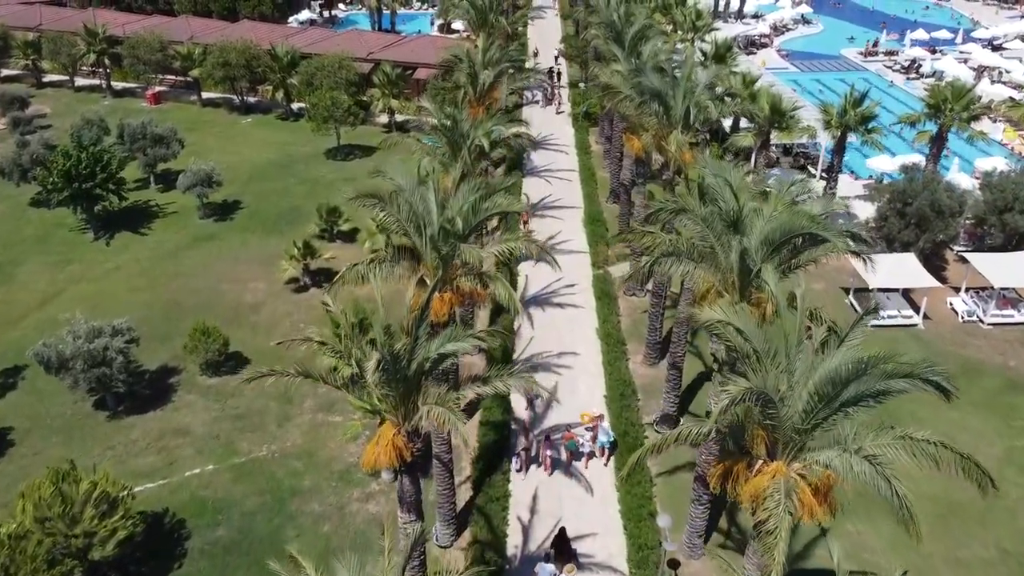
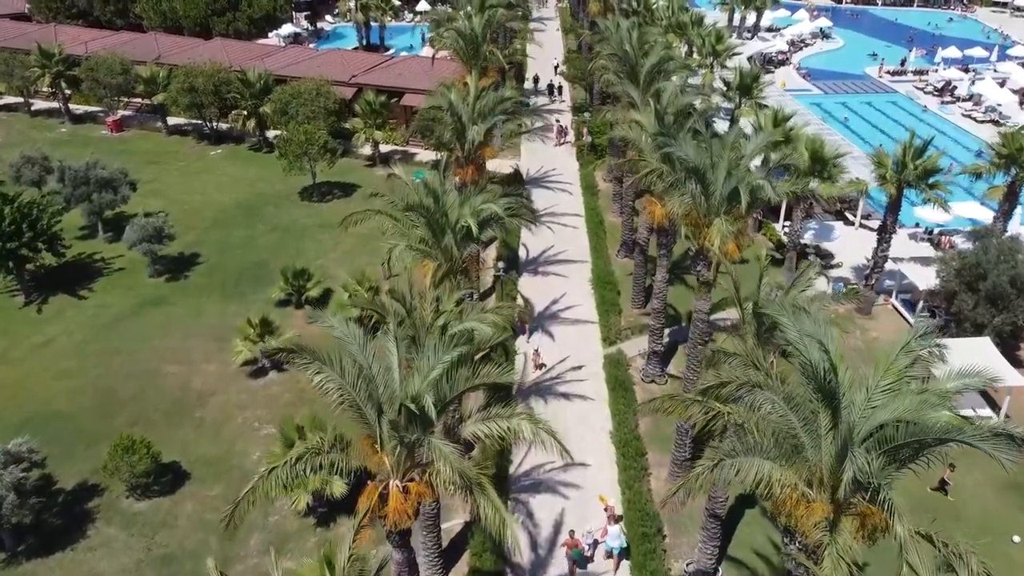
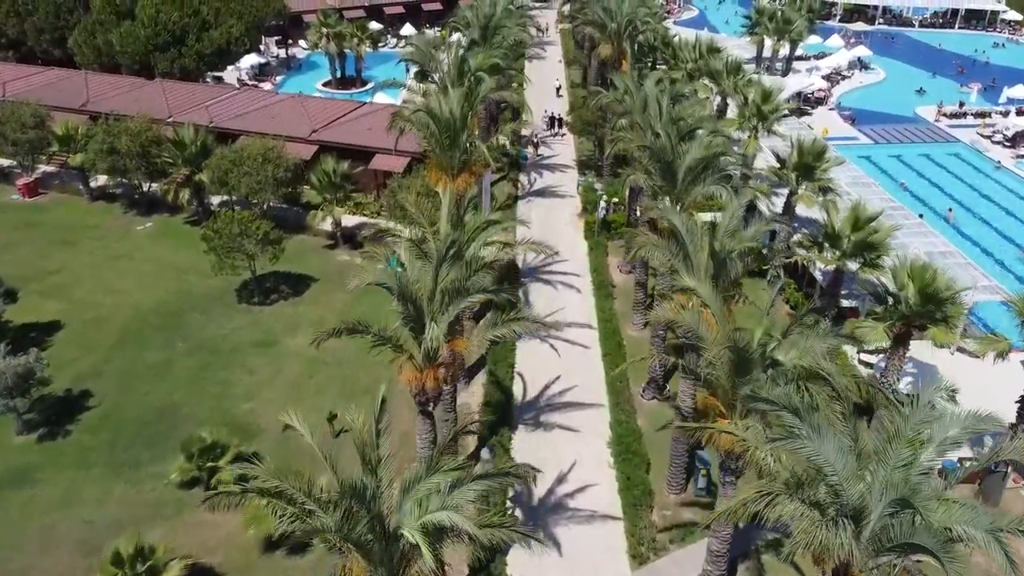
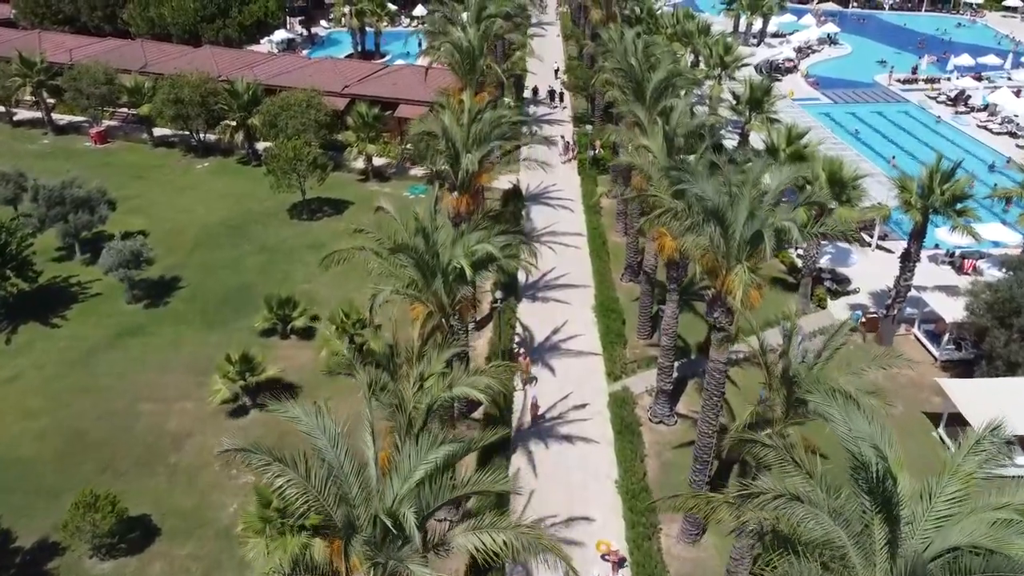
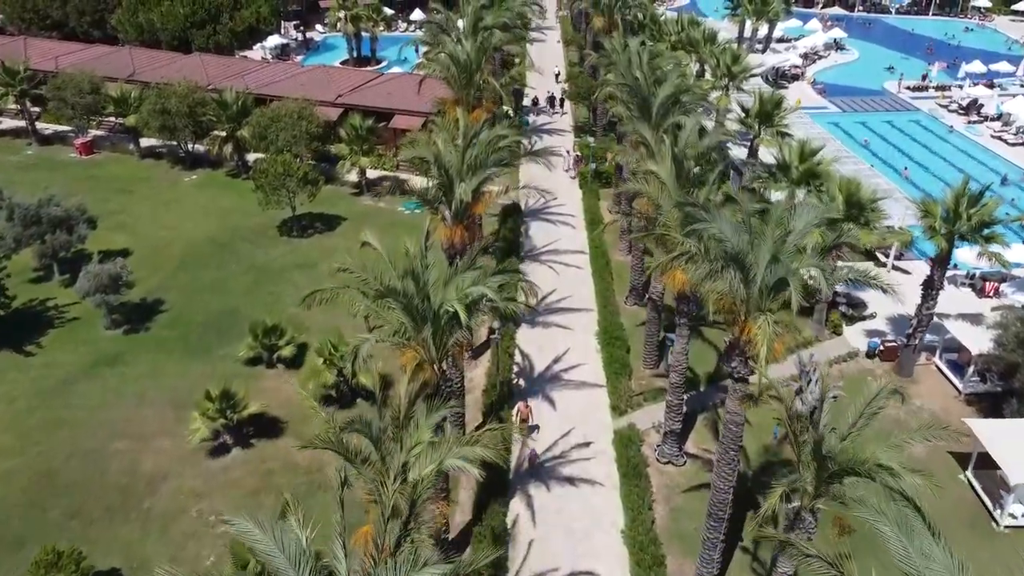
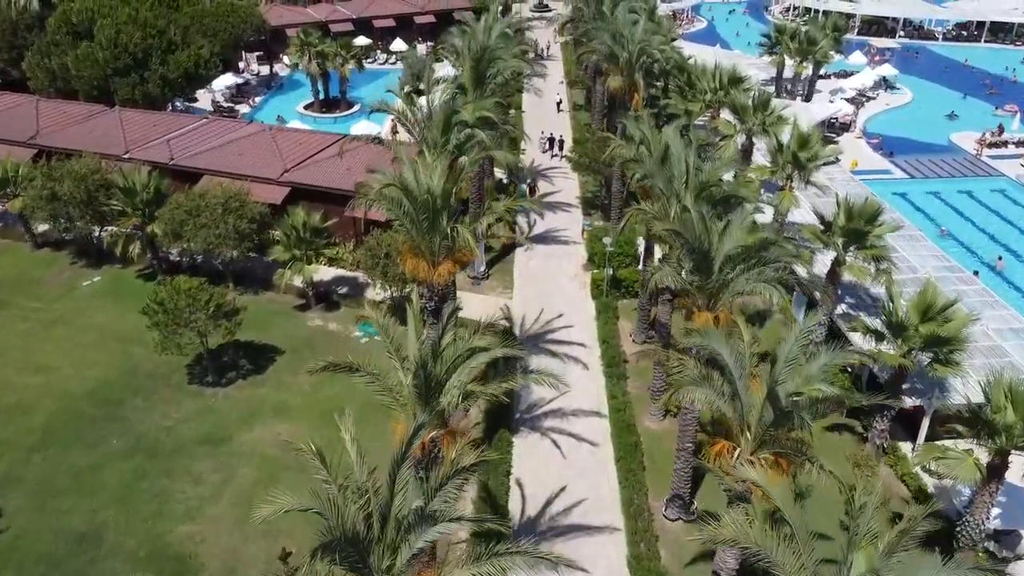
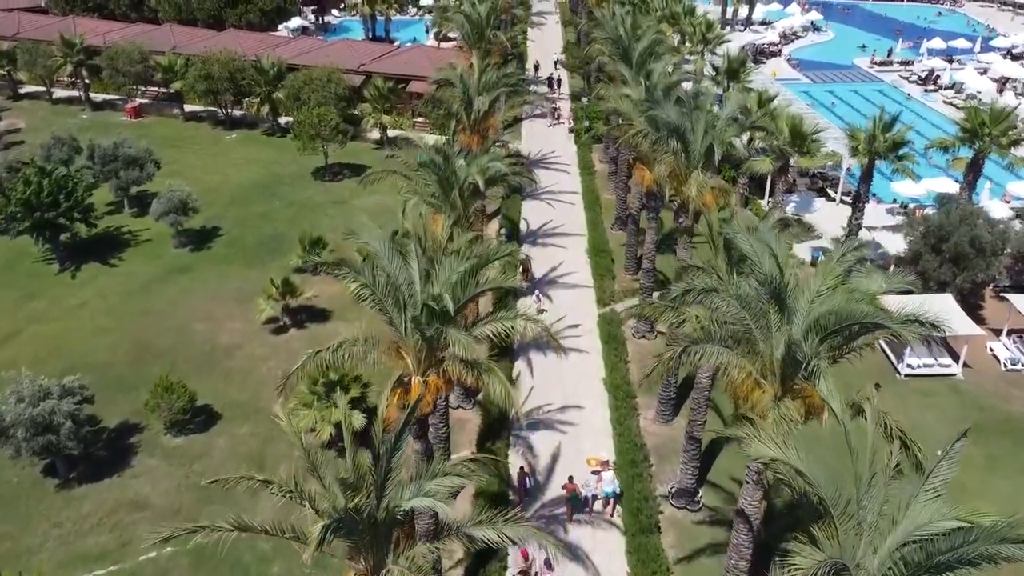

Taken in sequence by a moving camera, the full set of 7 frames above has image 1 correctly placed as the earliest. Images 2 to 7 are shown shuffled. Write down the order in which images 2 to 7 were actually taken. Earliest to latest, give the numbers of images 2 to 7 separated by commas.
7, 2, 4, 5, 3, 6
